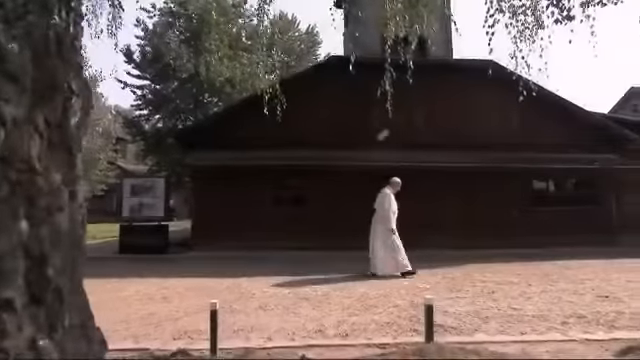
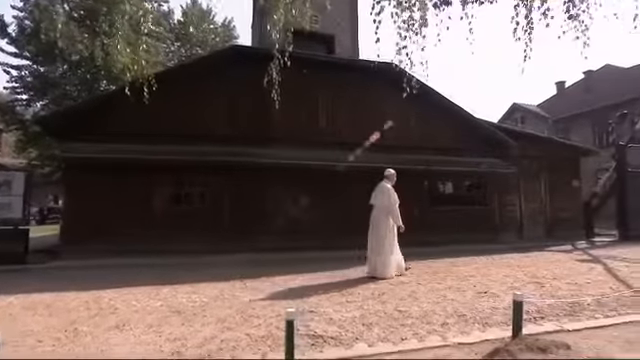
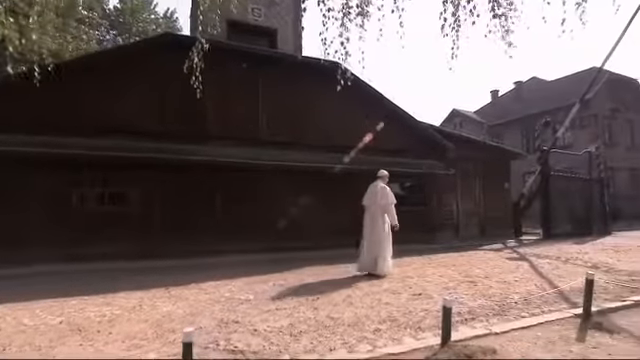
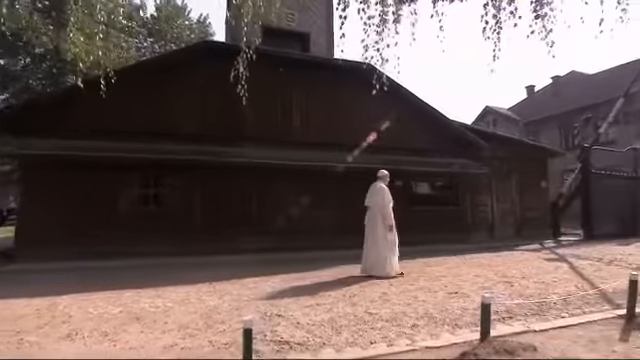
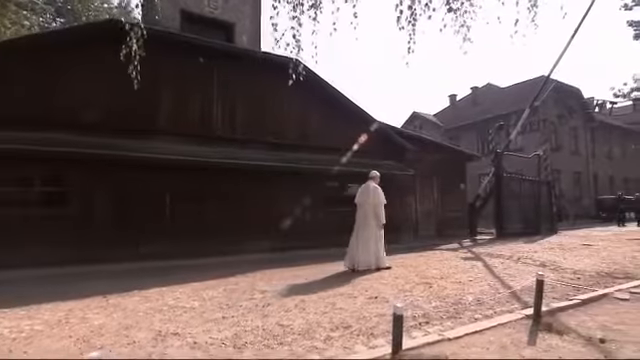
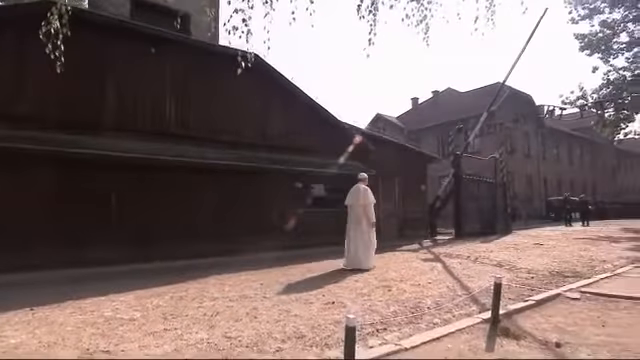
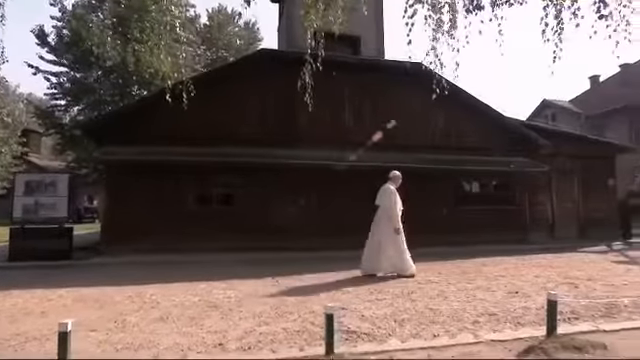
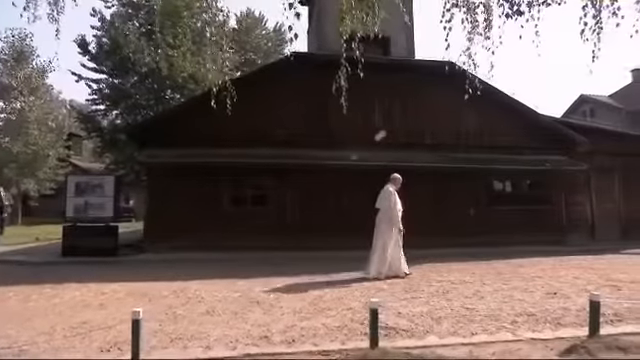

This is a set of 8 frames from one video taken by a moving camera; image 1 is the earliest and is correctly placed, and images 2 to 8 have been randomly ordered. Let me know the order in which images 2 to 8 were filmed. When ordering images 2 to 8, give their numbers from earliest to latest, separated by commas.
8, 7, 2, 4, 3, 5, 6
